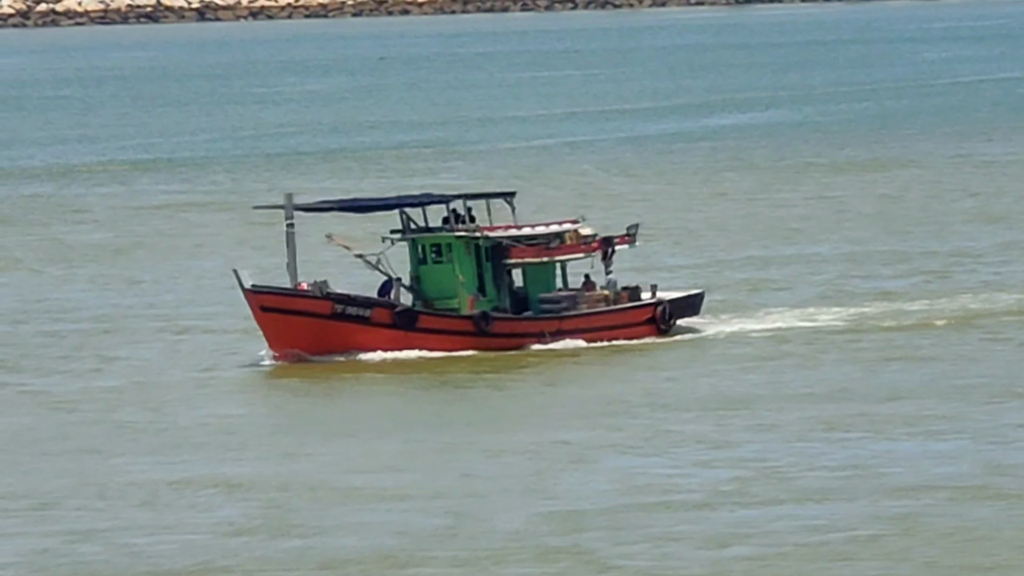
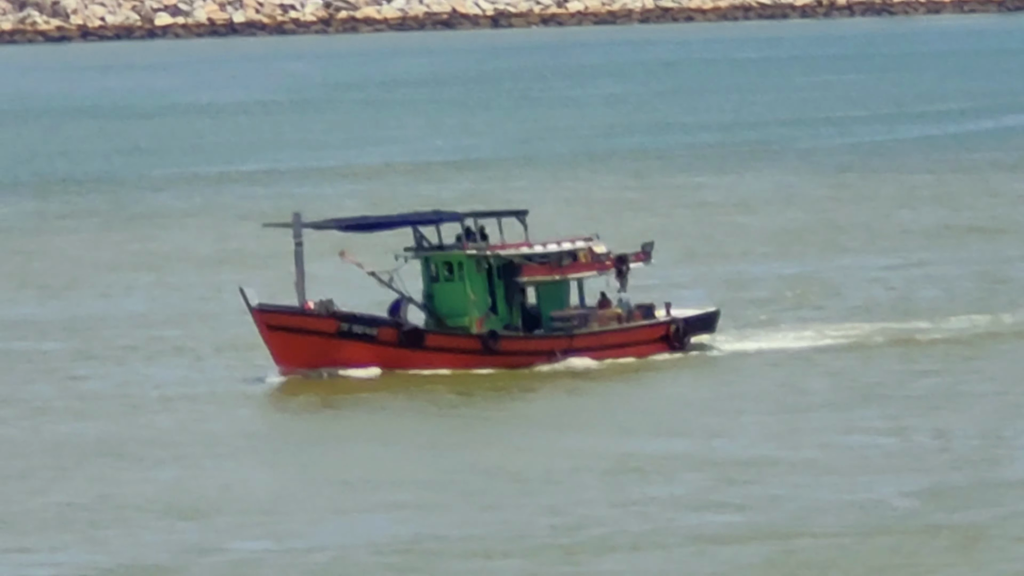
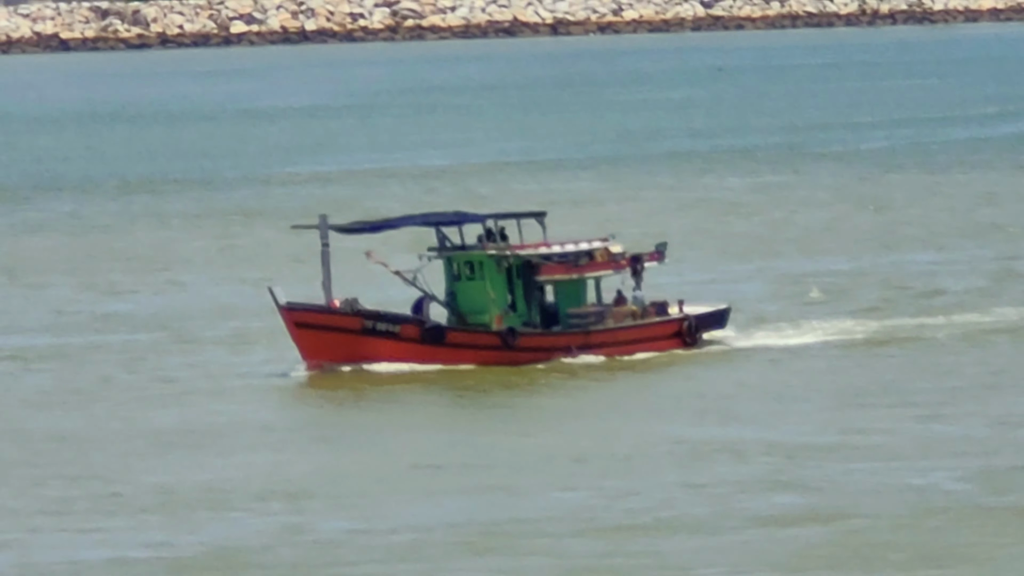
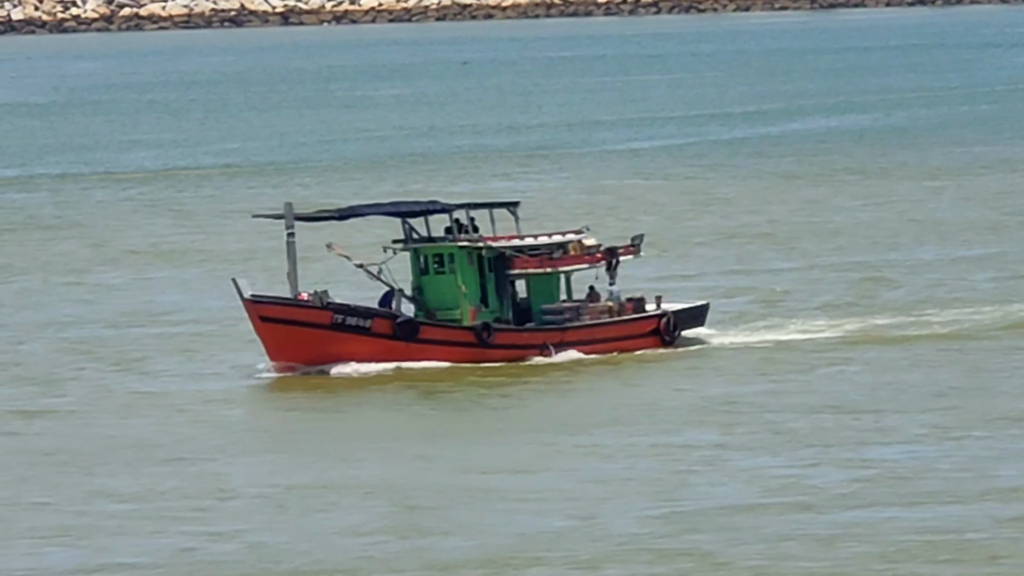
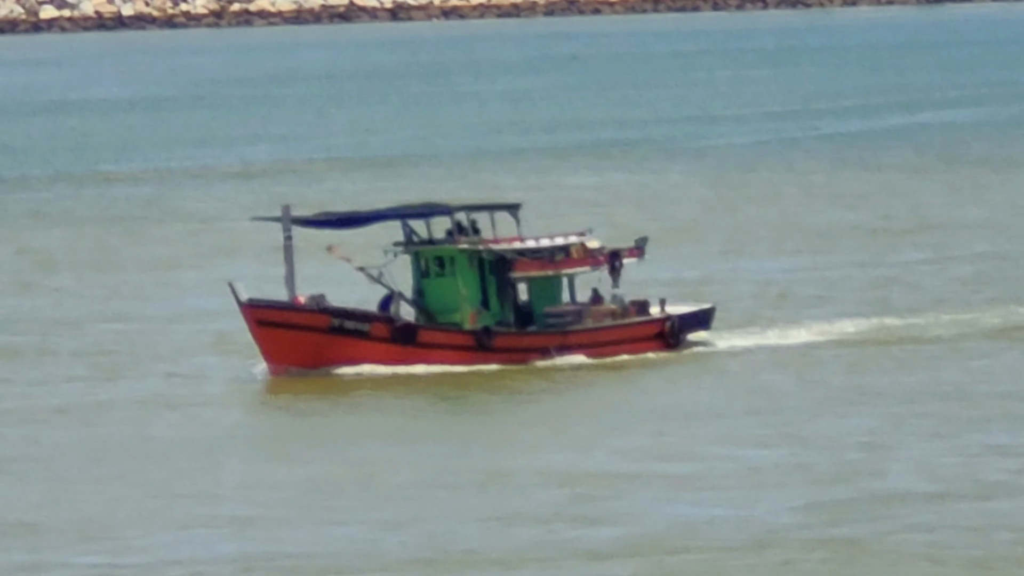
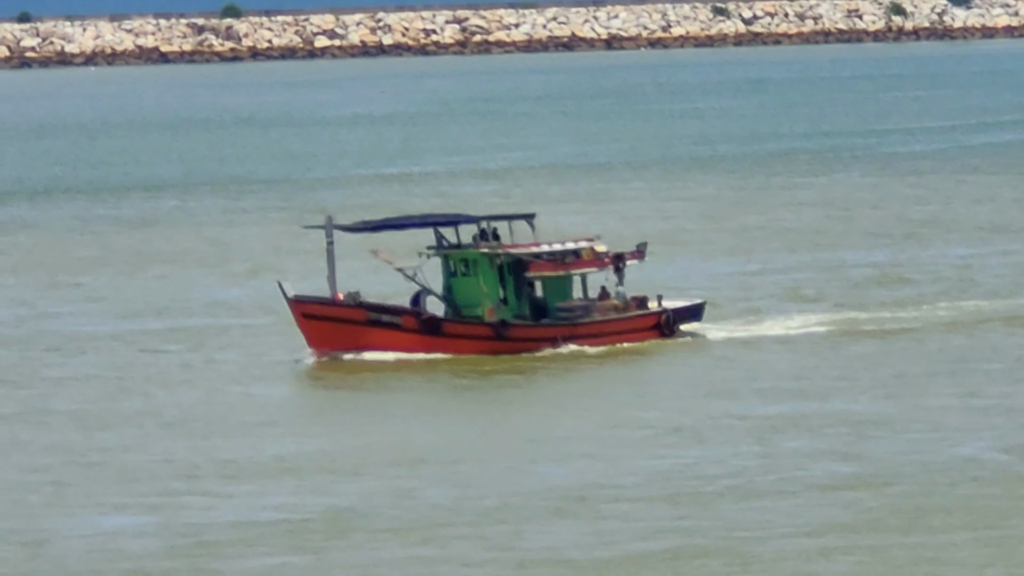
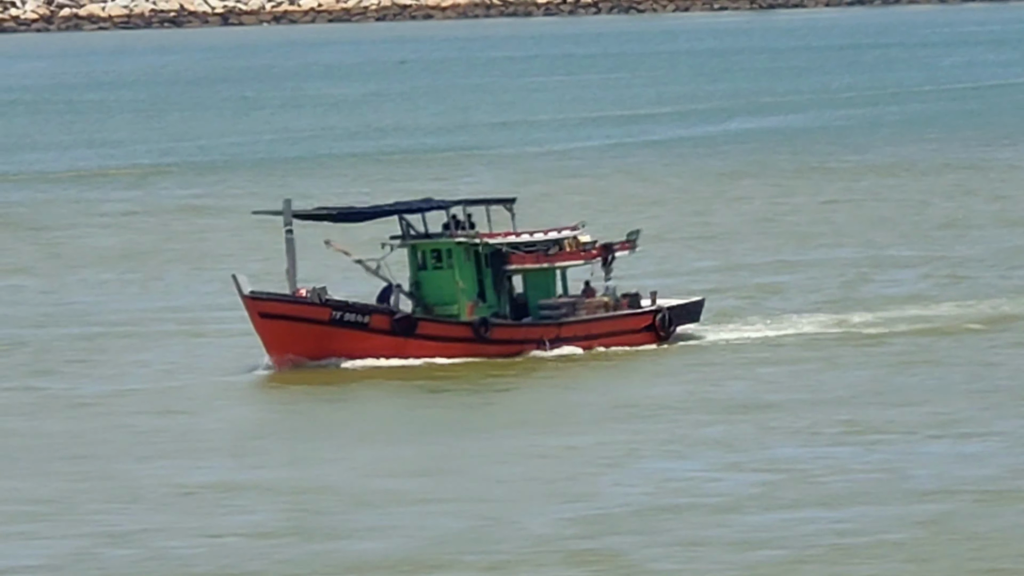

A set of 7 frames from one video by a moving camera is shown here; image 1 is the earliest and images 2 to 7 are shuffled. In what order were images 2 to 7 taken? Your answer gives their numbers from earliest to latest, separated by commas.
7, 4, 5, 2, 3, 6
